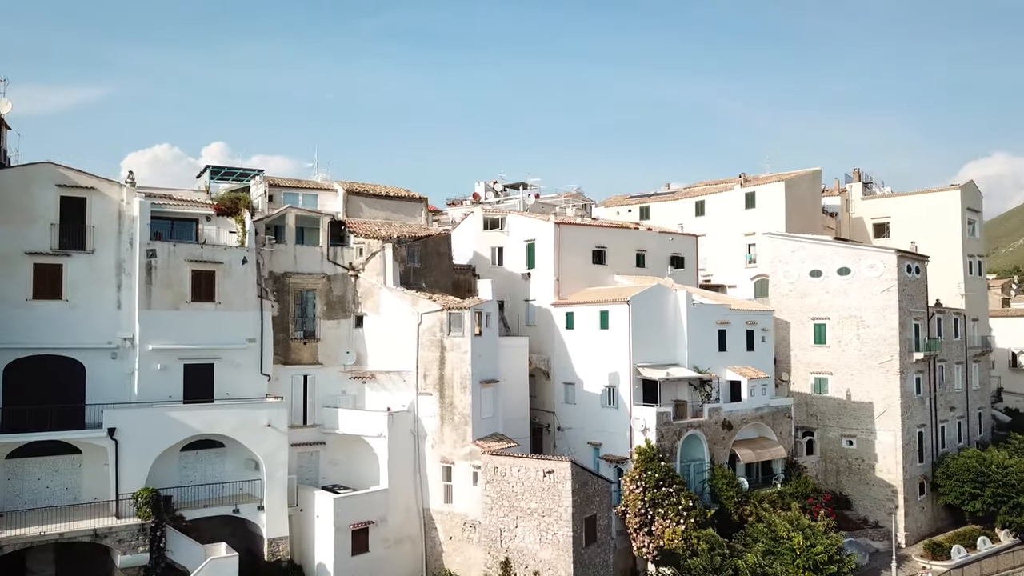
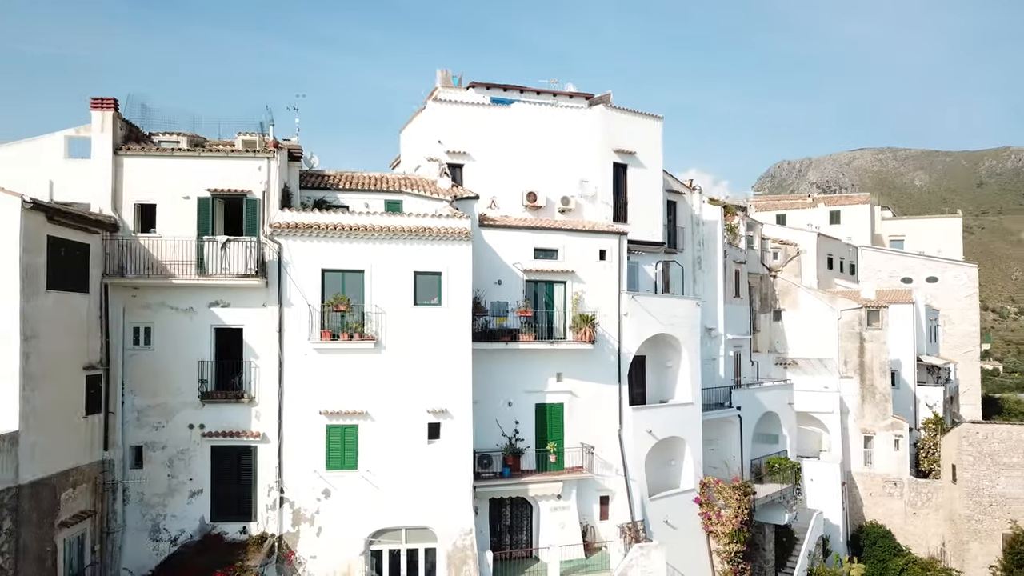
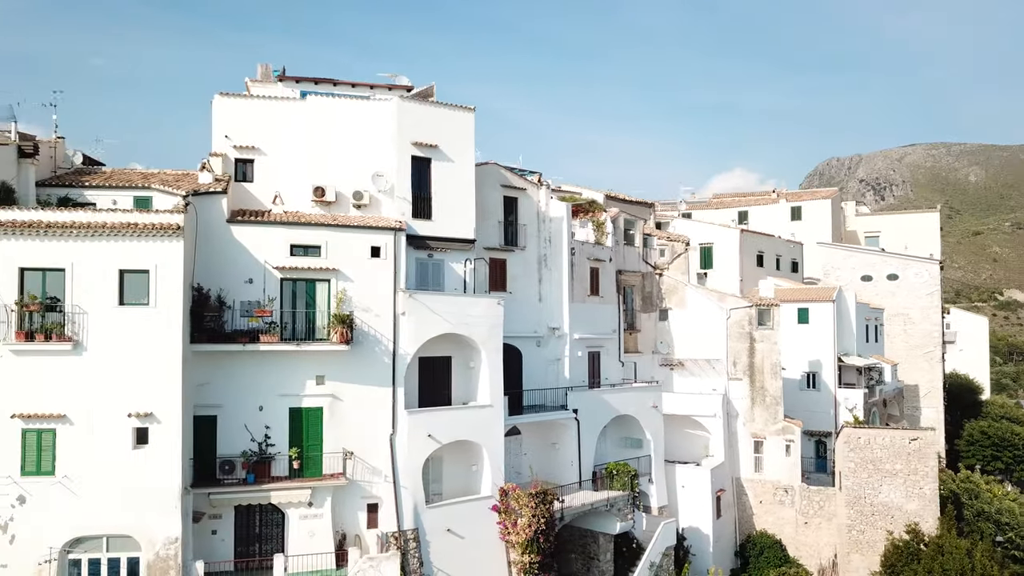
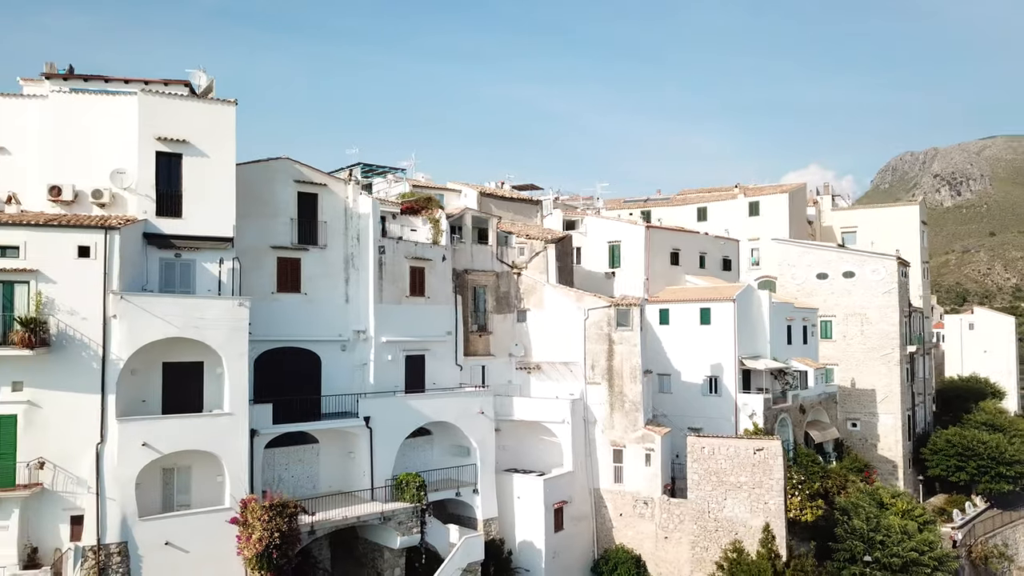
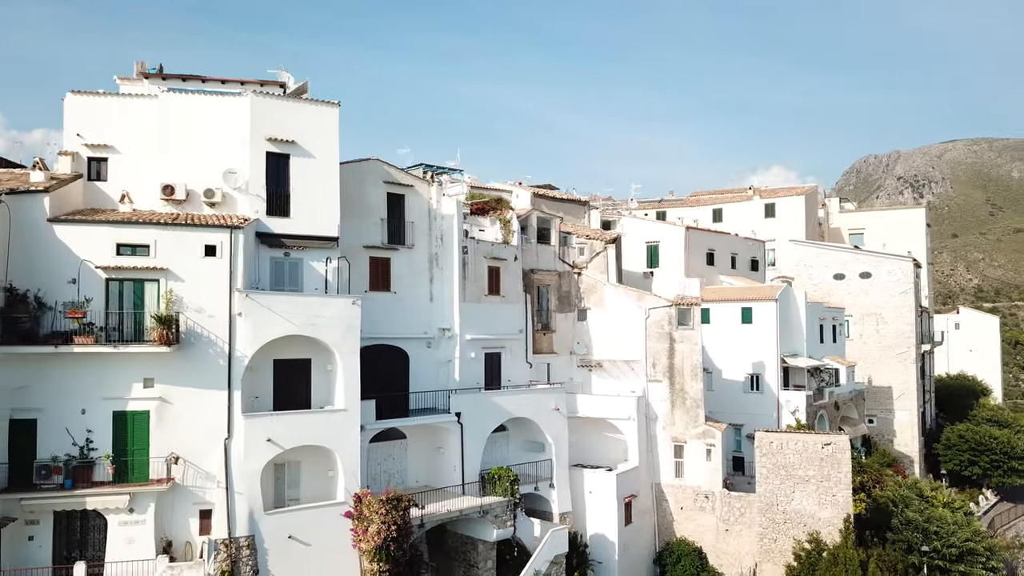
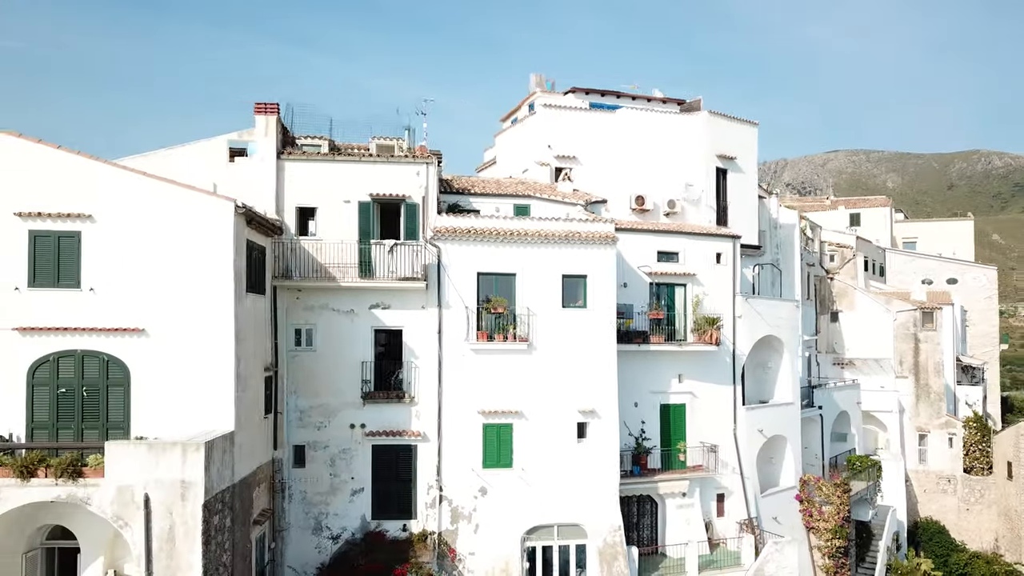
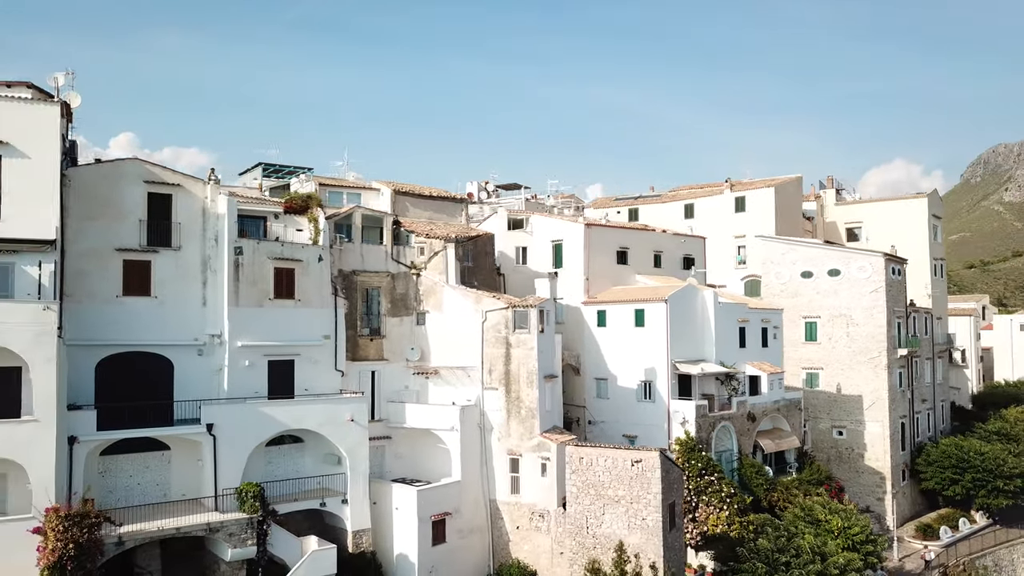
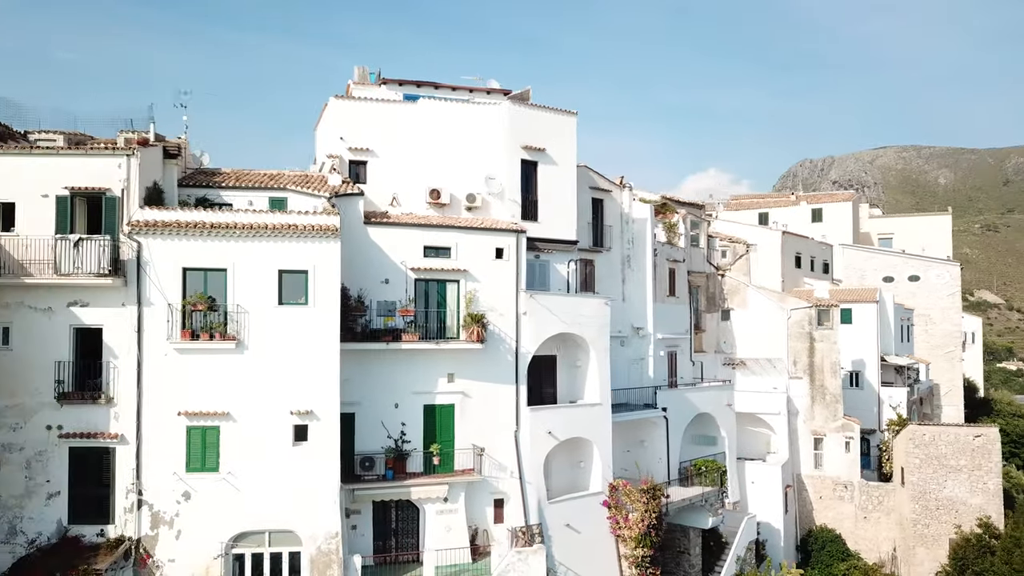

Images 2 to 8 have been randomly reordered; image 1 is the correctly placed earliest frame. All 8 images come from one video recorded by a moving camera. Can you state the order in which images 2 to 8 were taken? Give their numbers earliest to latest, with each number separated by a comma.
7, 4, 5, 3, 8, 2, 6
